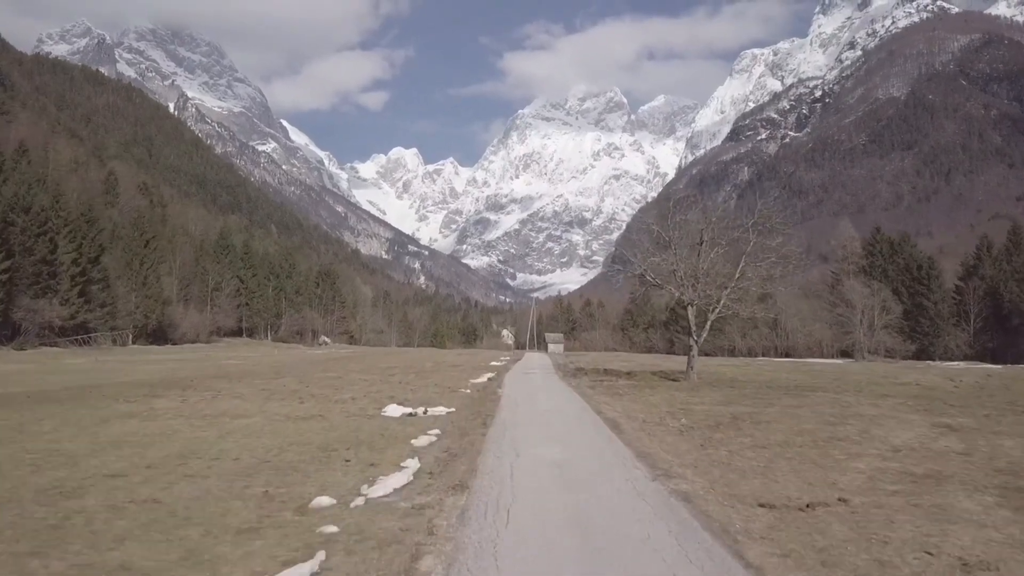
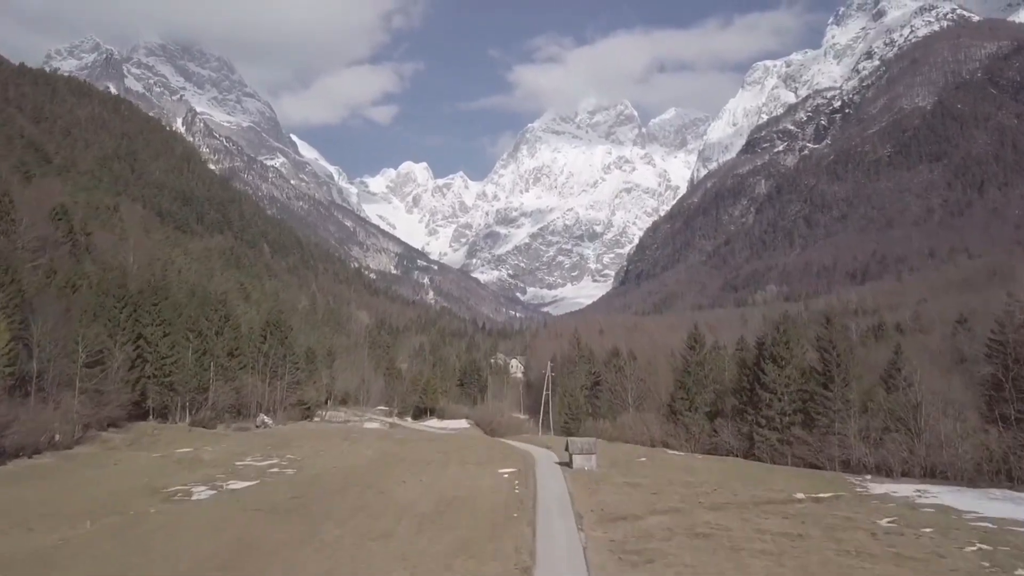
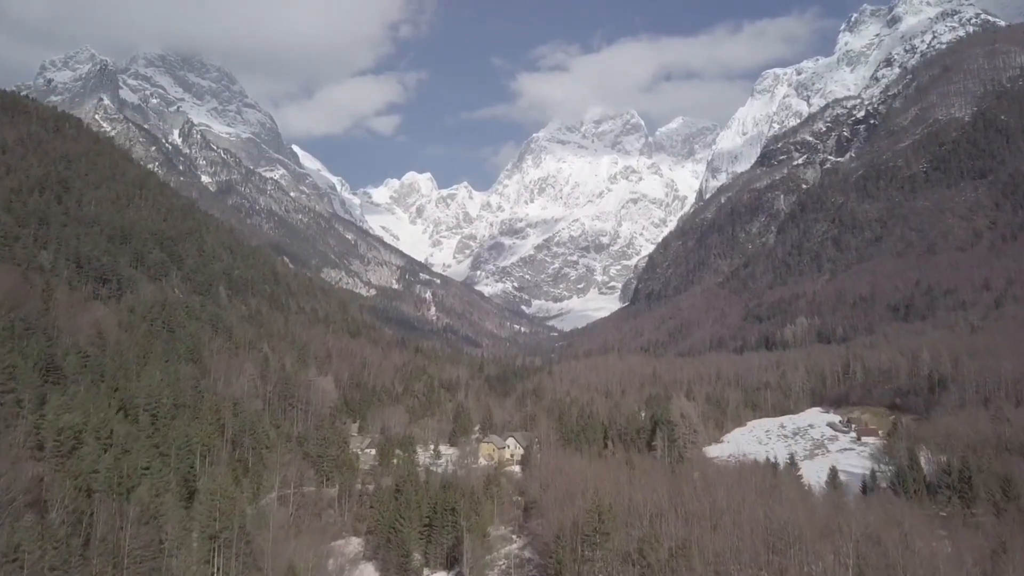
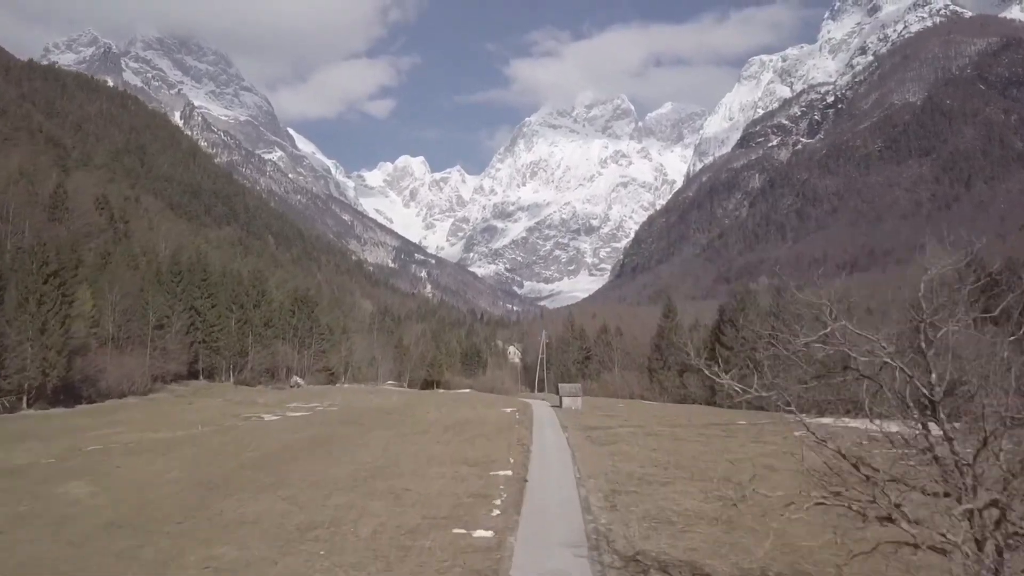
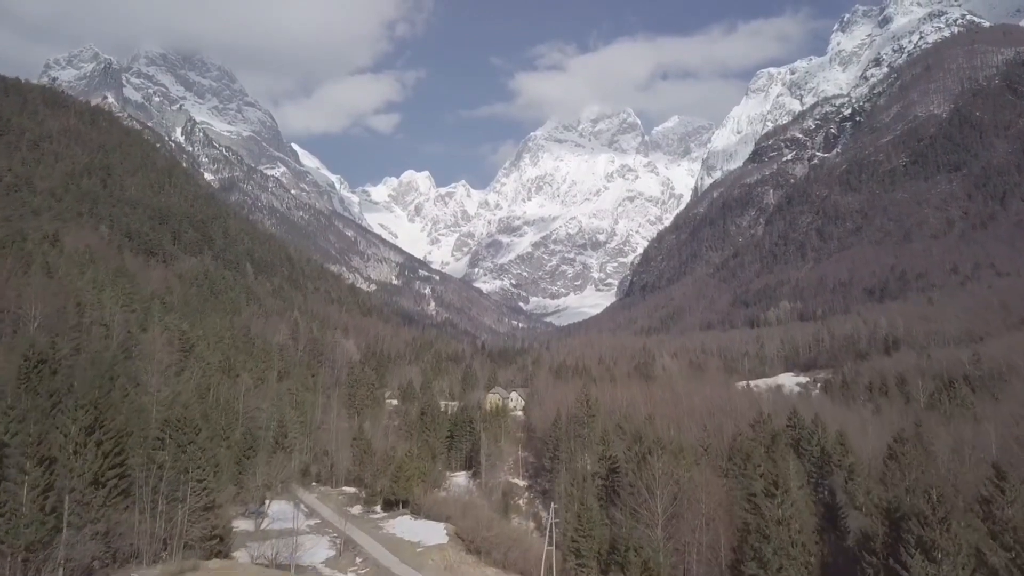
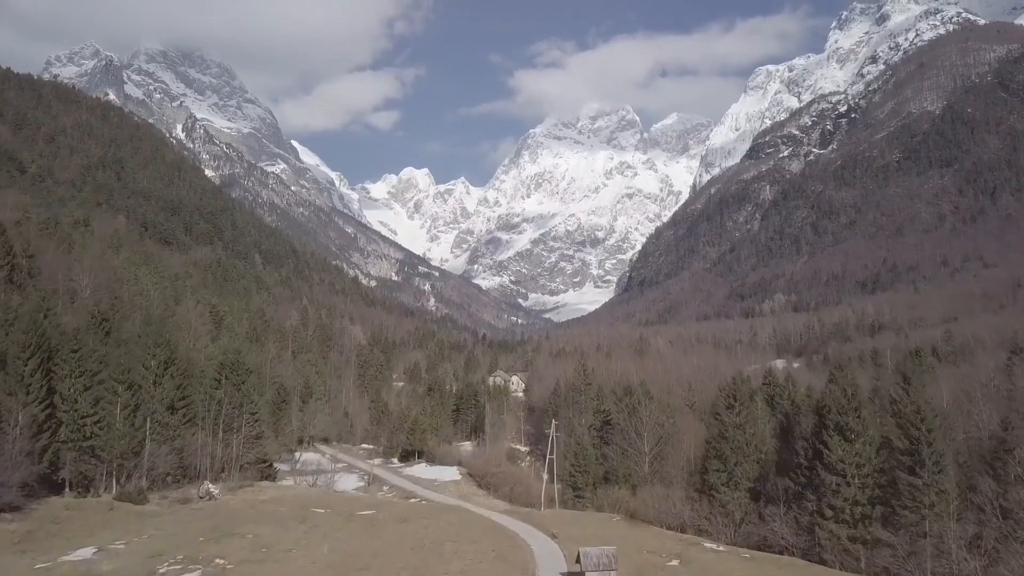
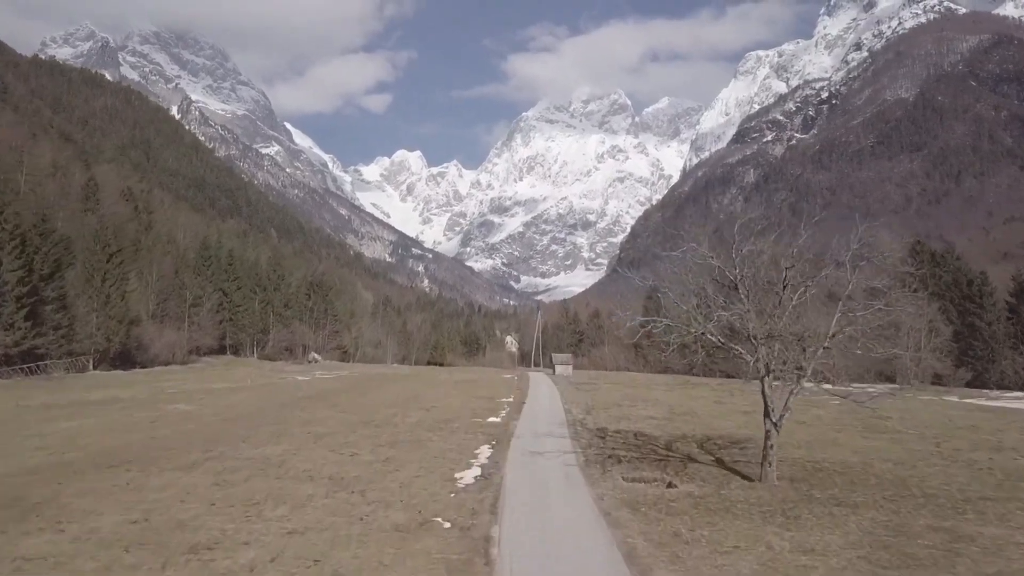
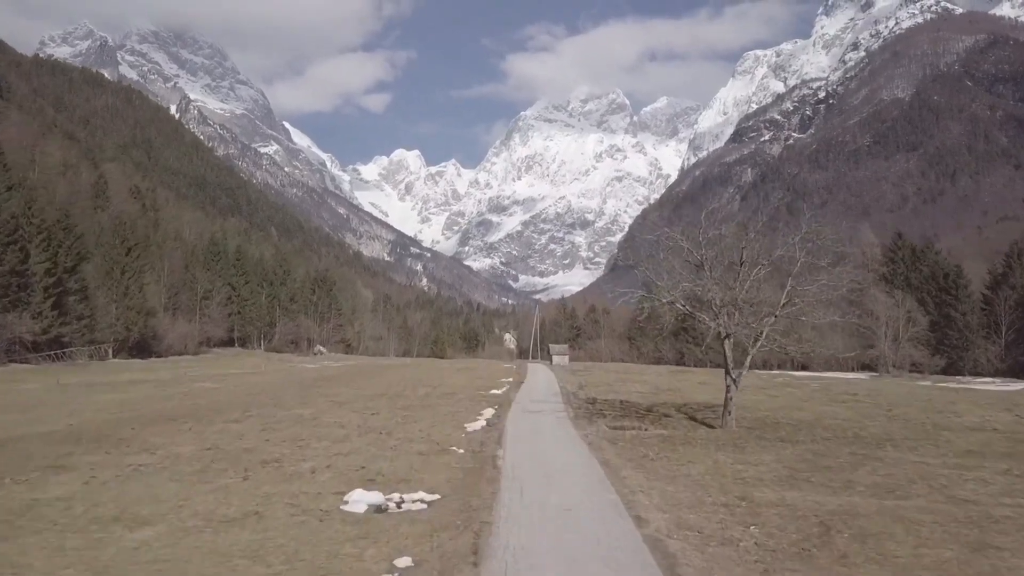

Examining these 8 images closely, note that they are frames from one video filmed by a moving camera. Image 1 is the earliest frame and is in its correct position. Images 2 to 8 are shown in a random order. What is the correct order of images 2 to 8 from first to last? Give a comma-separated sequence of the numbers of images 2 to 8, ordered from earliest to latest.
8, 7, 4, 2, 6, 5, 3
